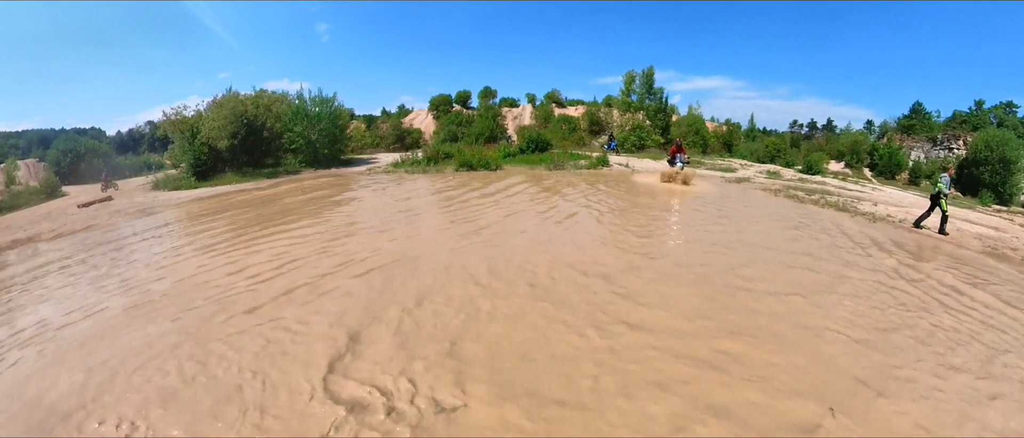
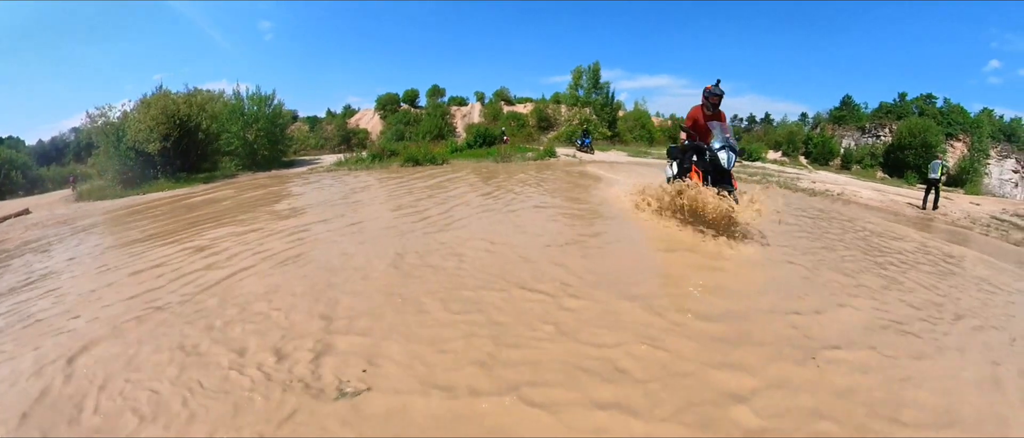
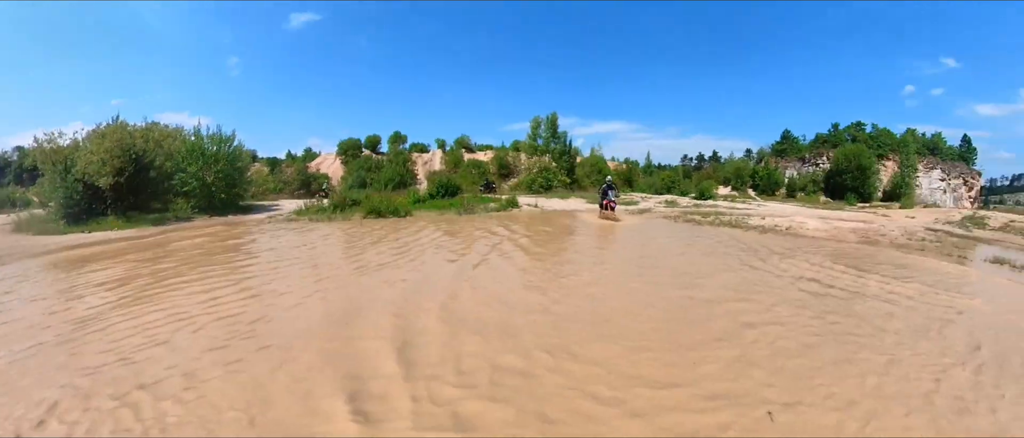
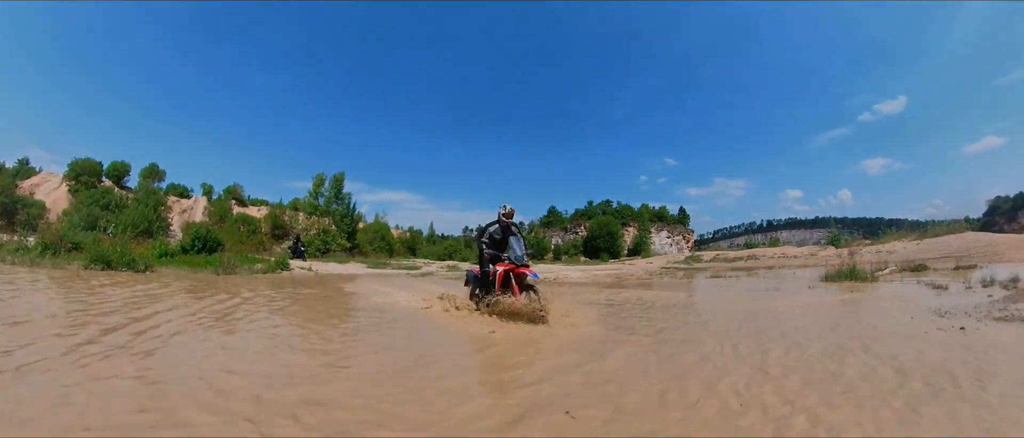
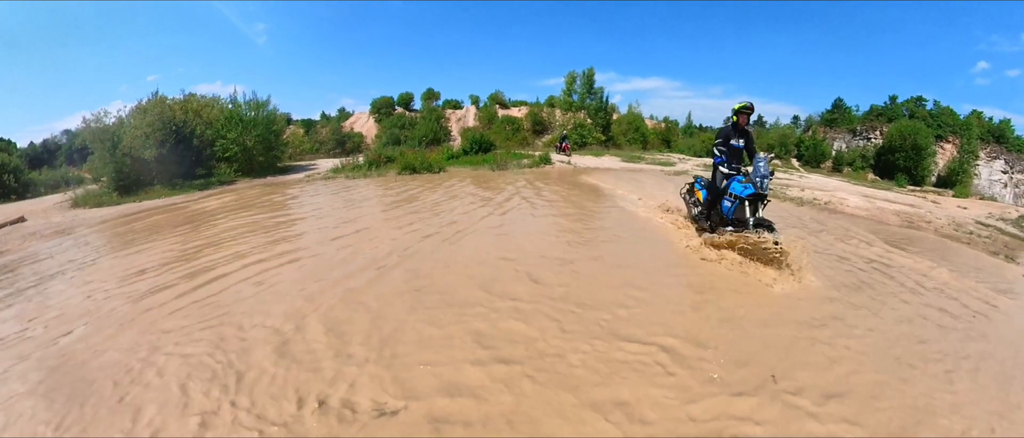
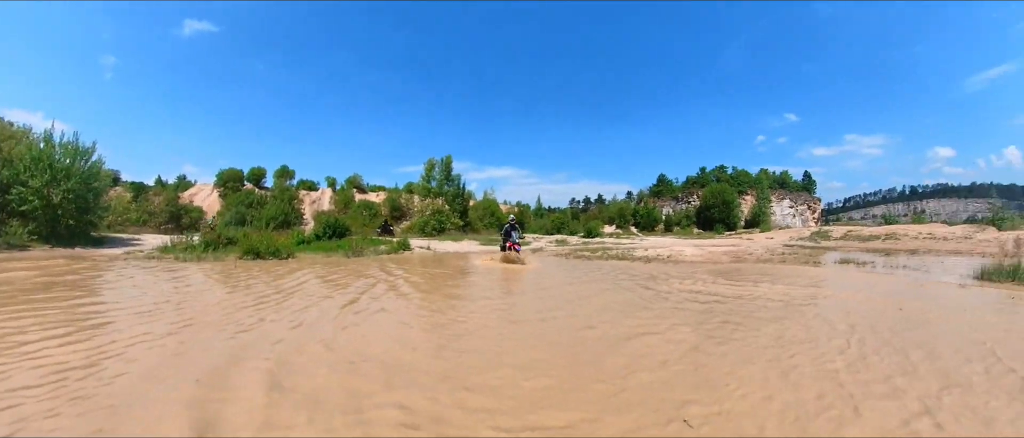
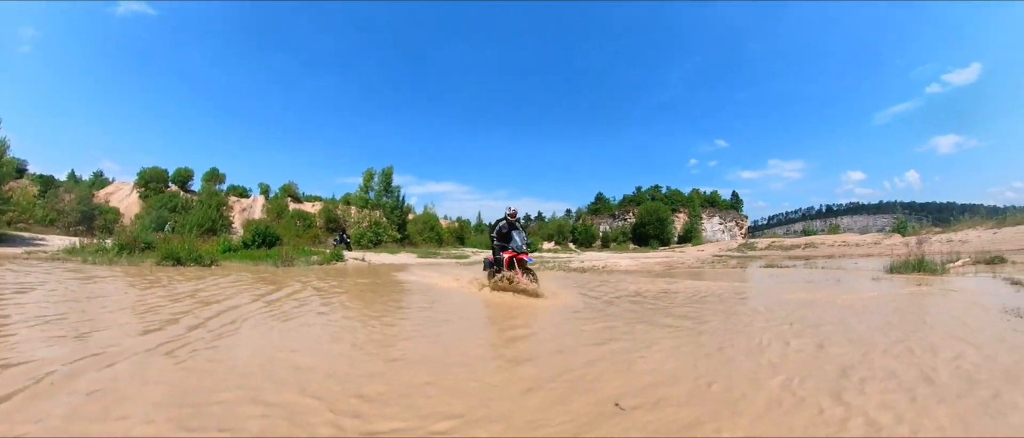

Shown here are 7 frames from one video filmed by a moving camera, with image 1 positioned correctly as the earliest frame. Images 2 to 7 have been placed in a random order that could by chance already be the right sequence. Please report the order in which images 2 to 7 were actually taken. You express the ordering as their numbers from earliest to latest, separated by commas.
2, 5, 3, 6, 7, 4
